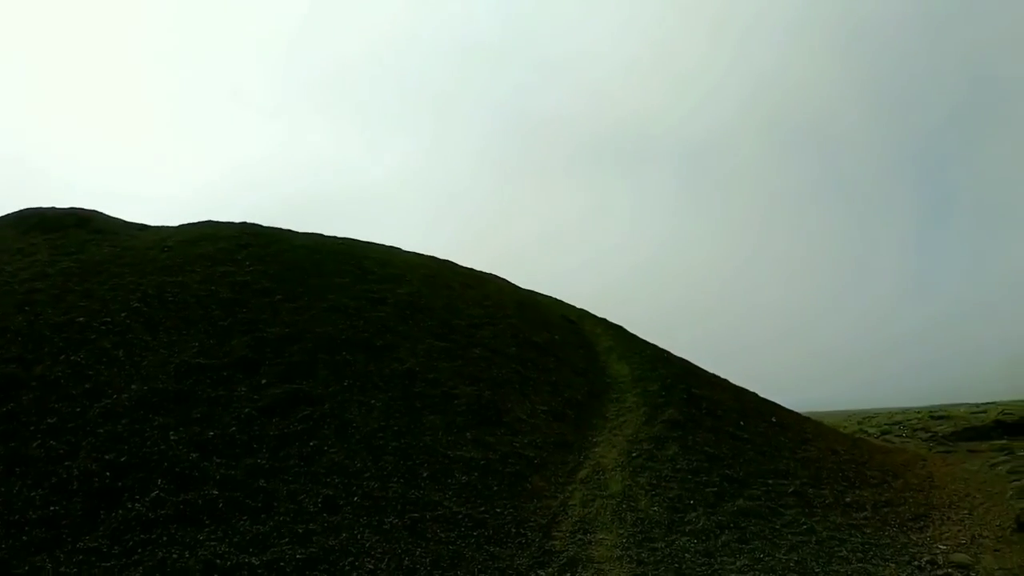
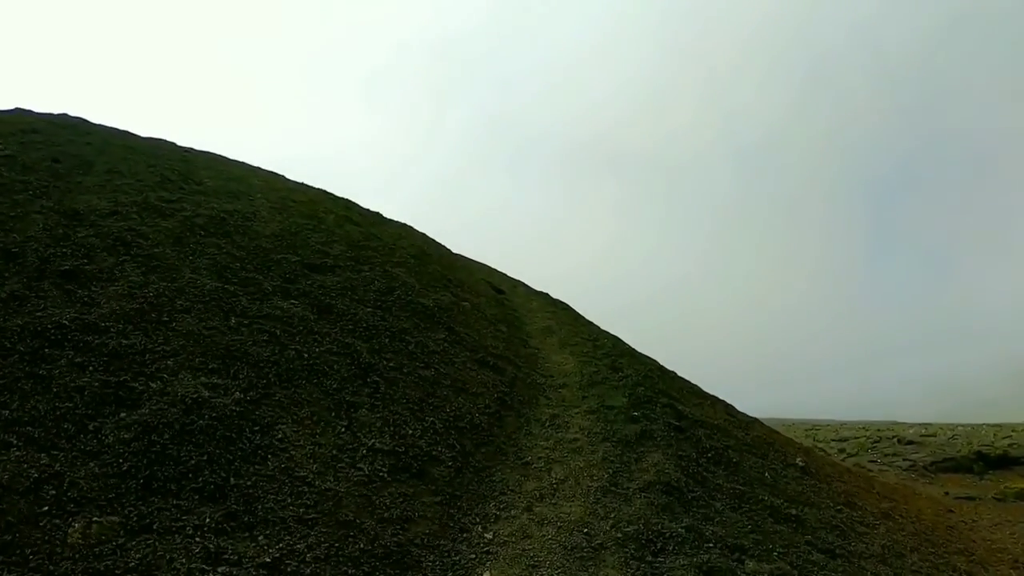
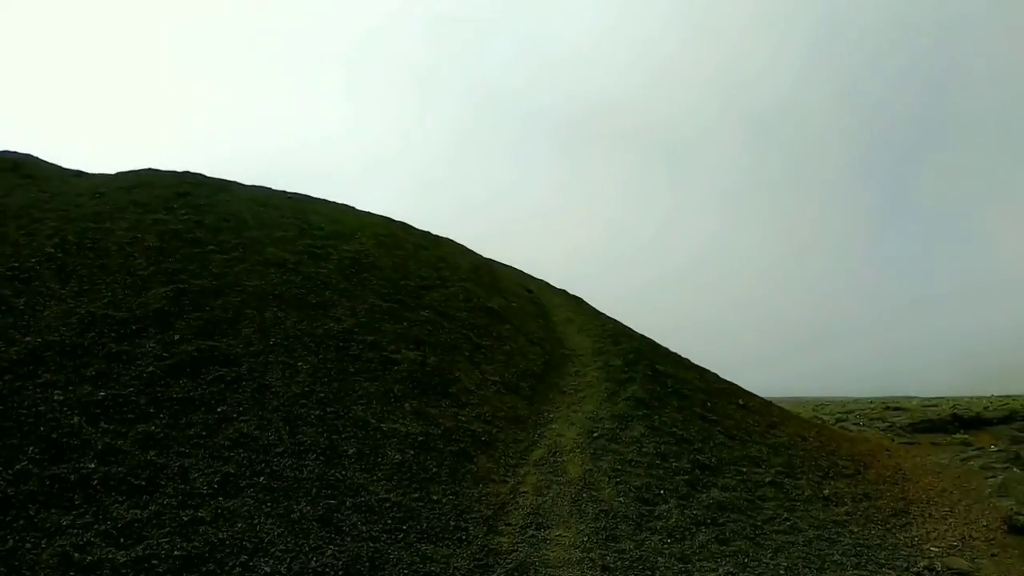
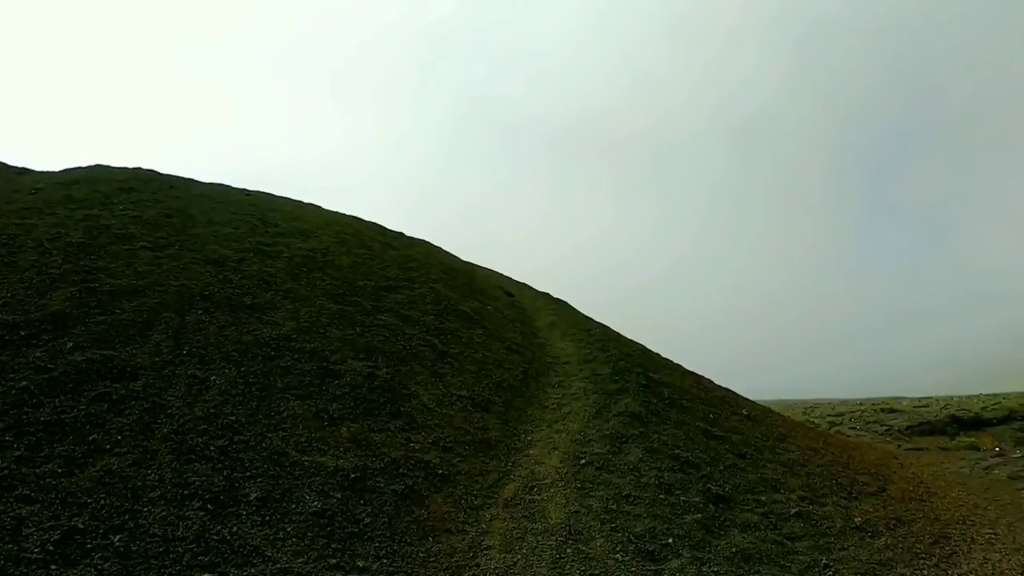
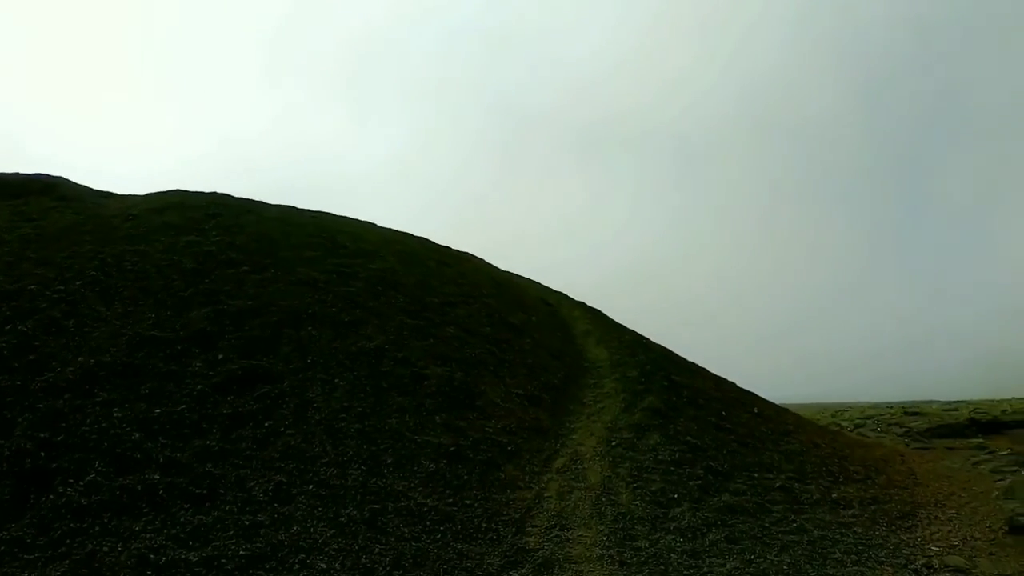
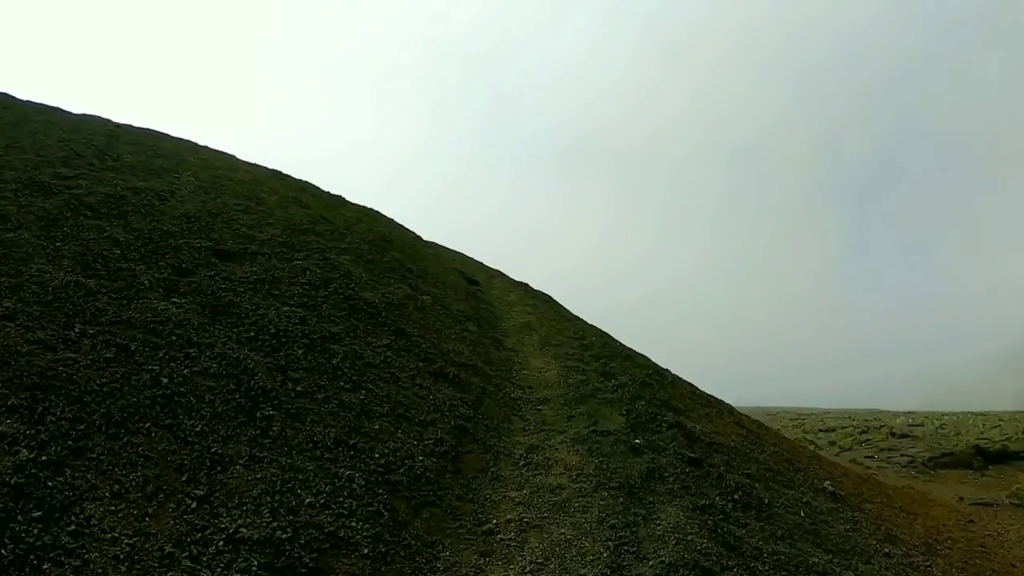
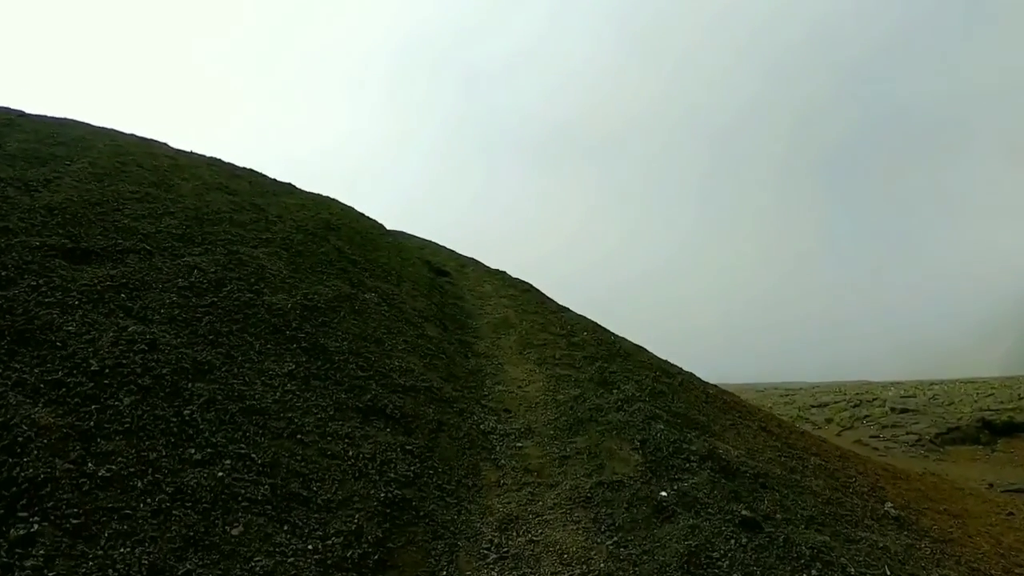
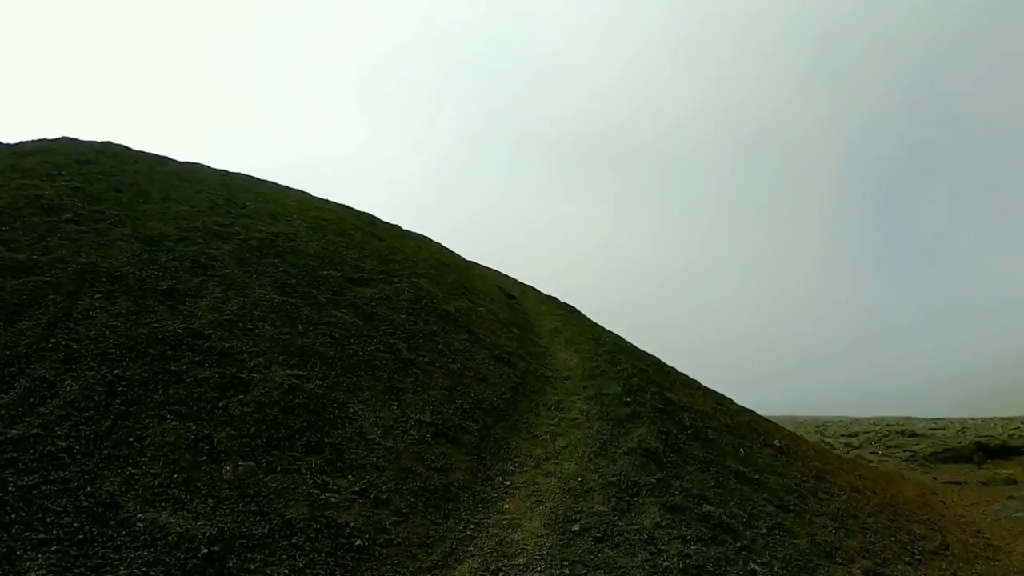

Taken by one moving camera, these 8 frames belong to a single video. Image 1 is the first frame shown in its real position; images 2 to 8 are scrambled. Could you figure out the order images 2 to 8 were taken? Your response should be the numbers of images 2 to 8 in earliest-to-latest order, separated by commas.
5, 3, 4, 8, 2, 6, 7
